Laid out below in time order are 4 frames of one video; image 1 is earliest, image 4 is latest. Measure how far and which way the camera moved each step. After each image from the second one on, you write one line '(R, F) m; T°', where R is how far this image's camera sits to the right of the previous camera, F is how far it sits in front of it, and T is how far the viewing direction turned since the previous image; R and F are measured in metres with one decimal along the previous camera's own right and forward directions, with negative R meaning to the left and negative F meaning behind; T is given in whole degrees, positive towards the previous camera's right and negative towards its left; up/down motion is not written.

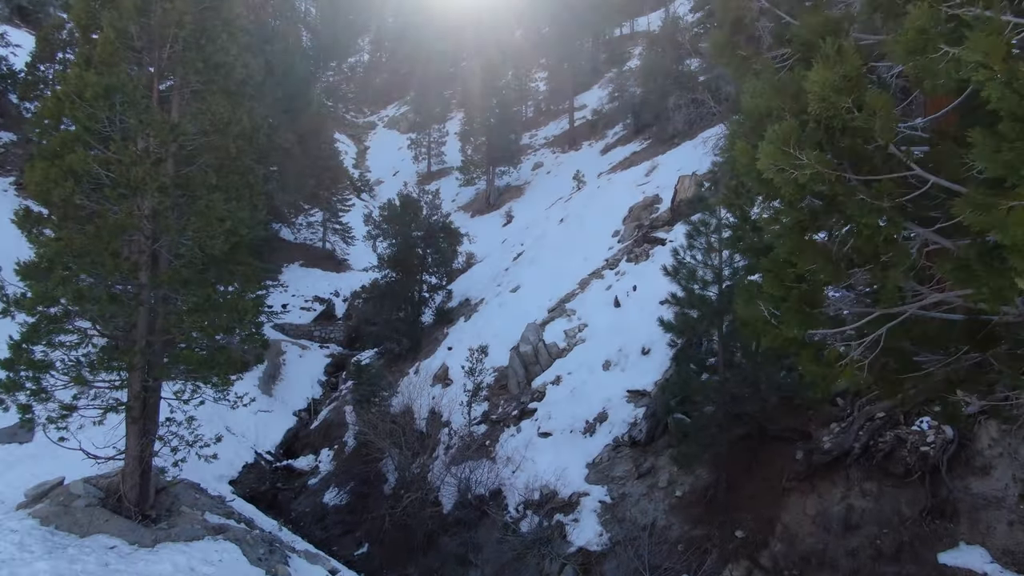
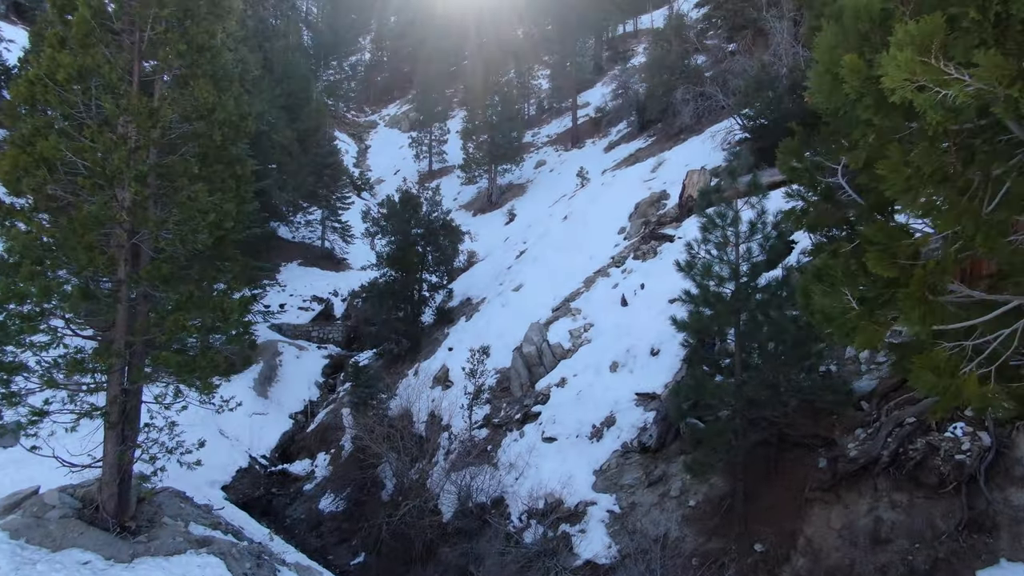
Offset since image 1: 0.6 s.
(0.0, +0.5) m; 0°
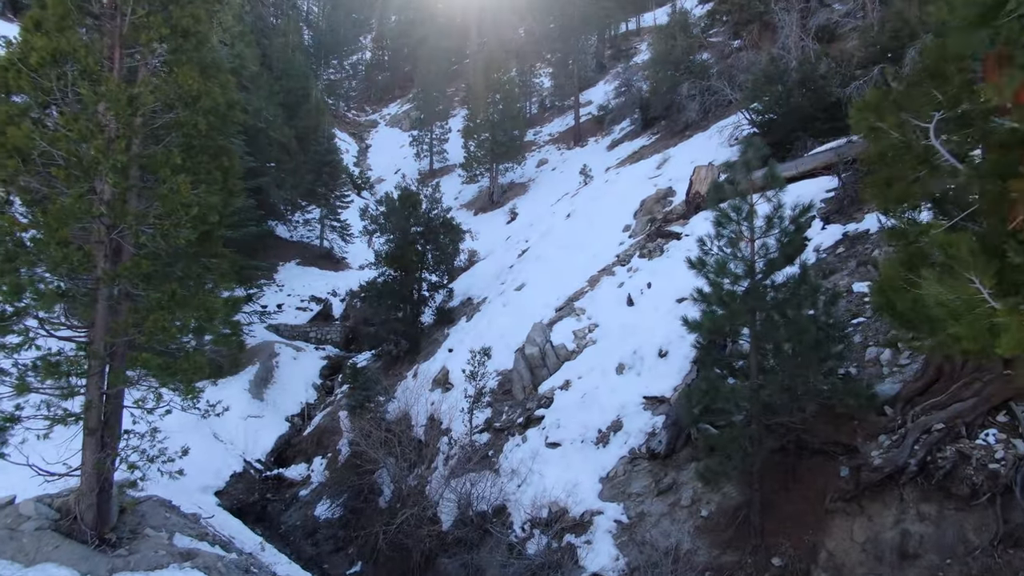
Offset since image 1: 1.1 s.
(0.0, +0.4) m; 0°
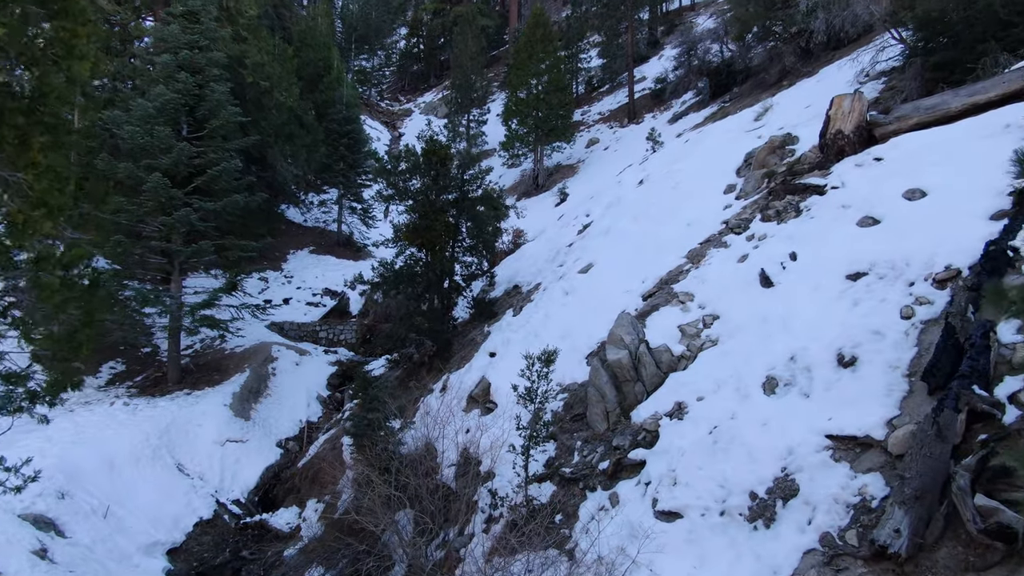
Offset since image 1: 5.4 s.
(-0.4, +4.2) m; -3°
